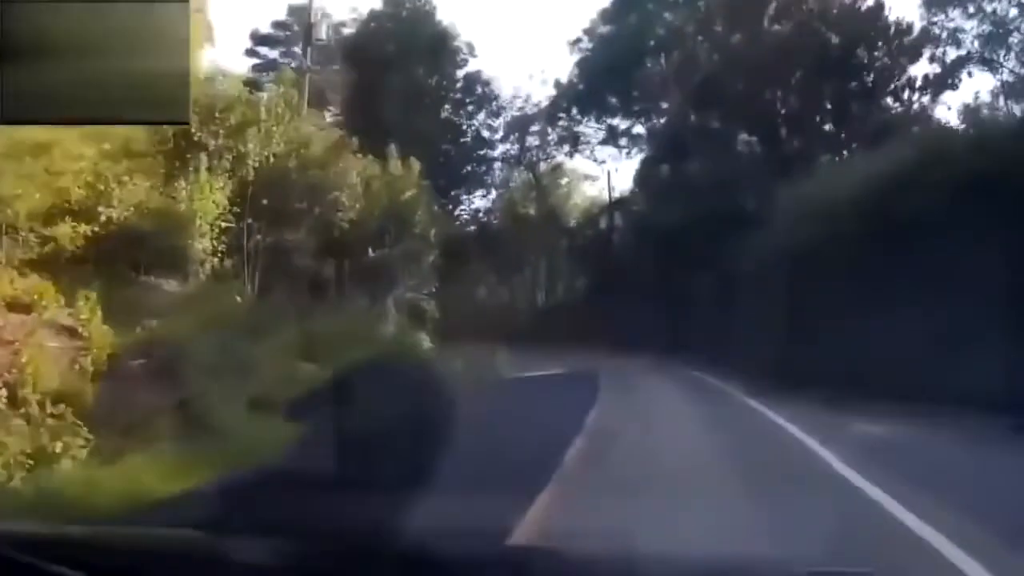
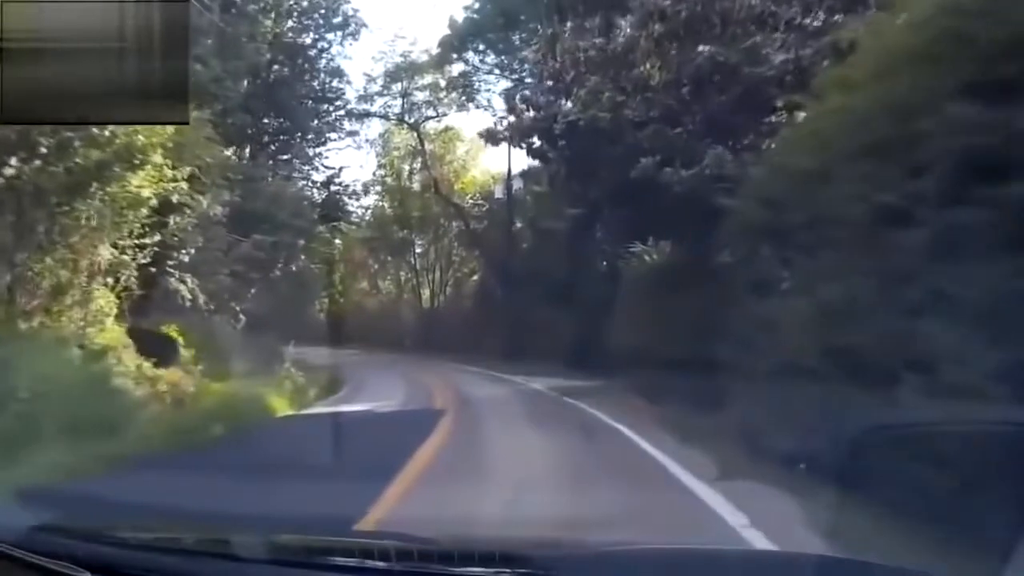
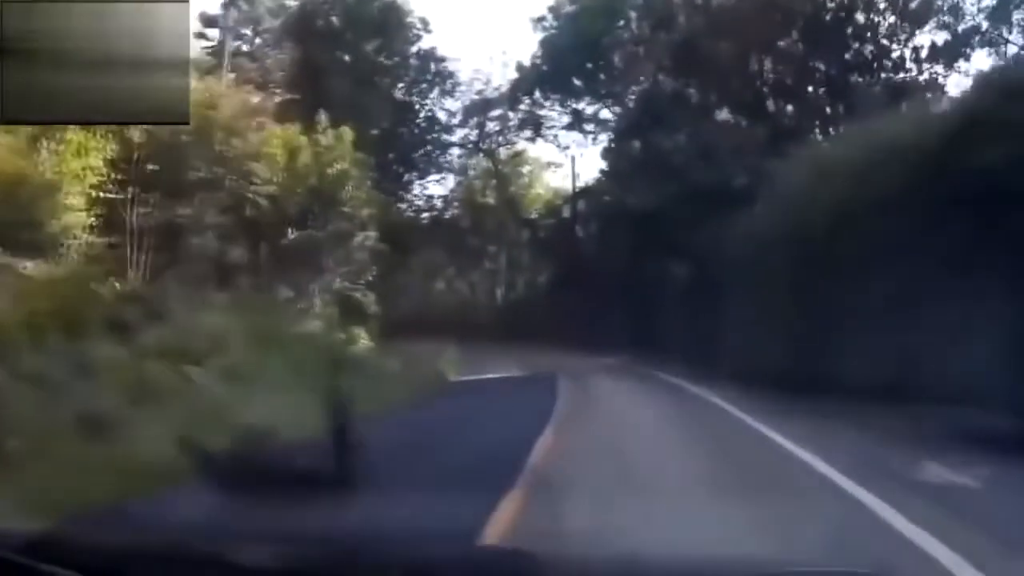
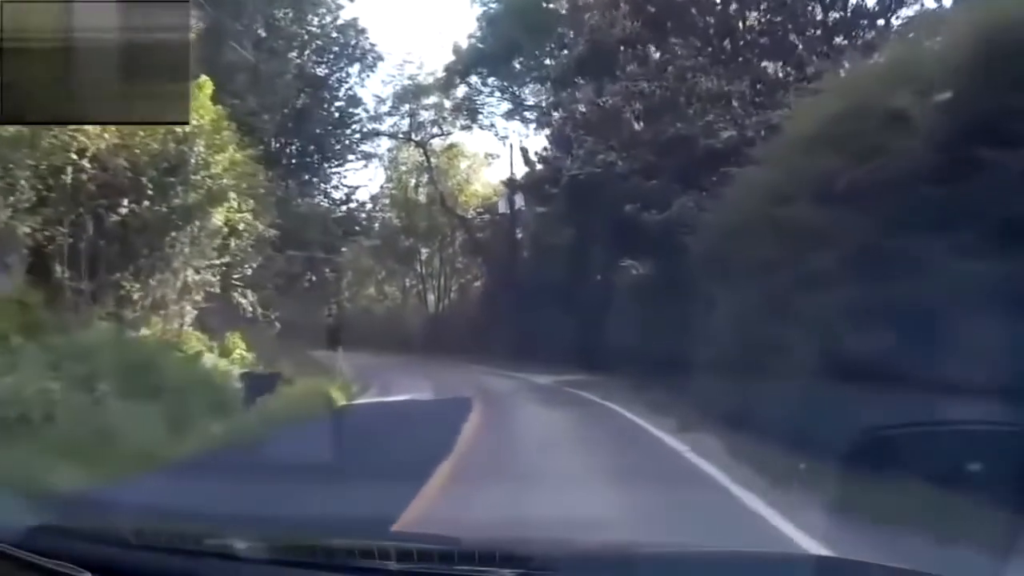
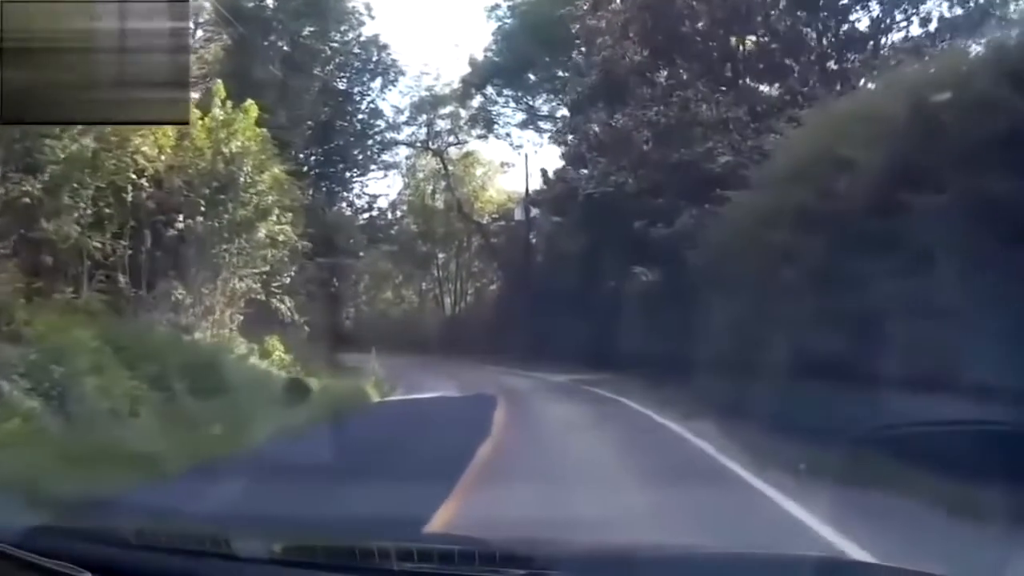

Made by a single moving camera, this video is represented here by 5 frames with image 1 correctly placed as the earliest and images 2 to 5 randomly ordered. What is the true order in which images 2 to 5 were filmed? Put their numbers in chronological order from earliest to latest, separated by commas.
3, 5, 4, 2
